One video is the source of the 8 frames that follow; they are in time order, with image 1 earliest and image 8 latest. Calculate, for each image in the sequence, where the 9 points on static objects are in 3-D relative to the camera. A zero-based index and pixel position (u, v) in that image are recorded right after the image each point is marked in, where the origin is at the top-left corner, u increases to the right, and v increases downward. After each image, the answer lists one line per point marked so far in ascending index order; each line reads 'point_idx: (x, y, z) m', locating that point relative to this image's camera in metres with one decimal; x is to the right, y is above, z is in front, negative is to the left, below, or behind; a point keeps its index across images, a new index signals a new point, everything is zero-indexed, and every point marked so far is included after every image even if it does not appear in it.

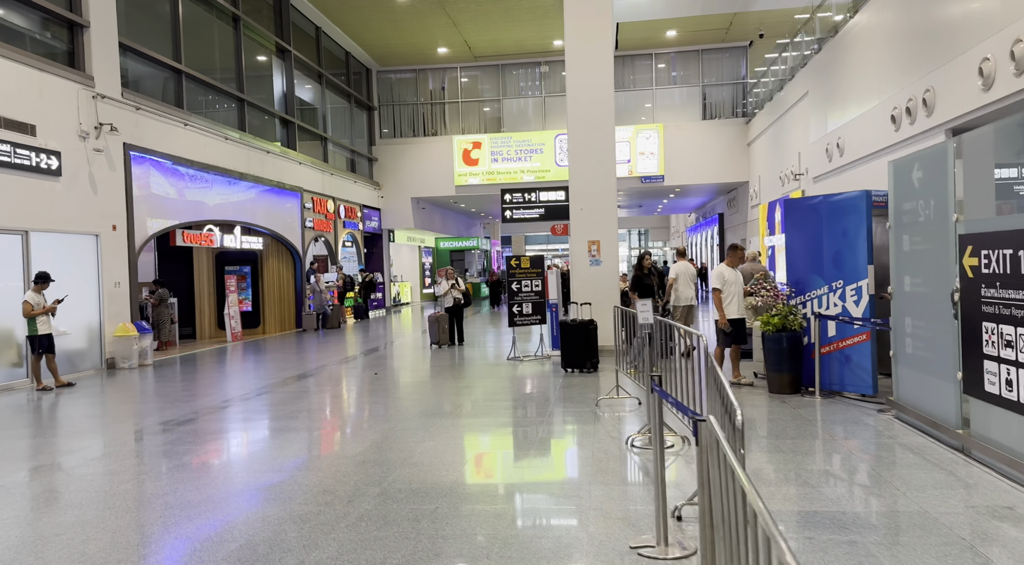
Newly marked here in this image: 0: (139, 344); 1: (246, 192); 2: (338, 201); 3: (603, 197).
0: (-5.8, -1.0, +10.9) m
1: (-5.6, +1.9, +14.8) m
2: (-5.0, +2.3, +19.9) m
3: (+1.2, +1.1, +9.3) m
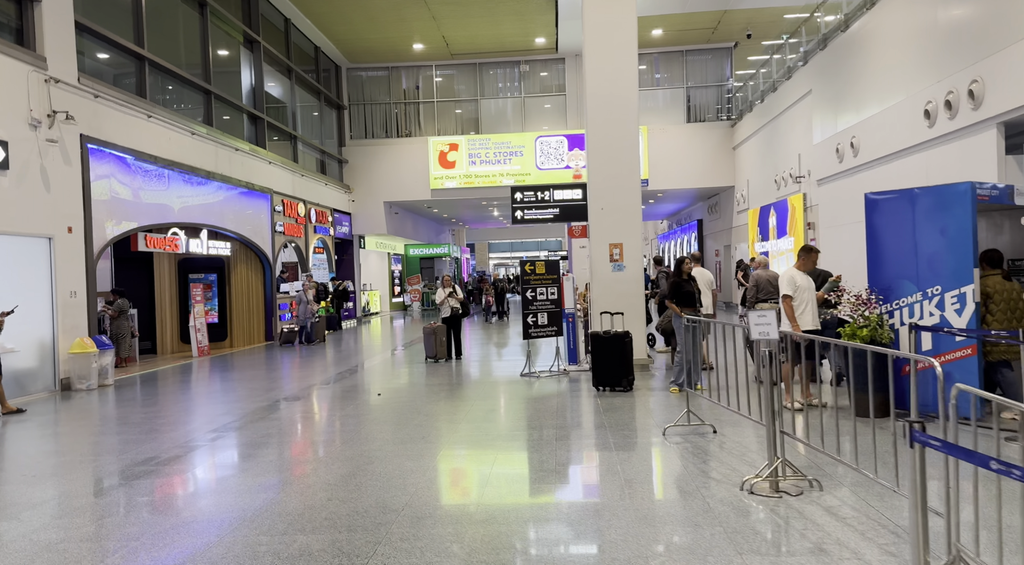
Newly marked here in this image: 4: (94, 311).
0: (-5.7, -1.1, +9.7) m
1: (-5.8, +1.7, +13.6) m
2: (-5.4, +2.1, +18.7) m
3: (+1.4, +1.0, +8.5) m
4: (-6.0, -0.4, +10.1) m
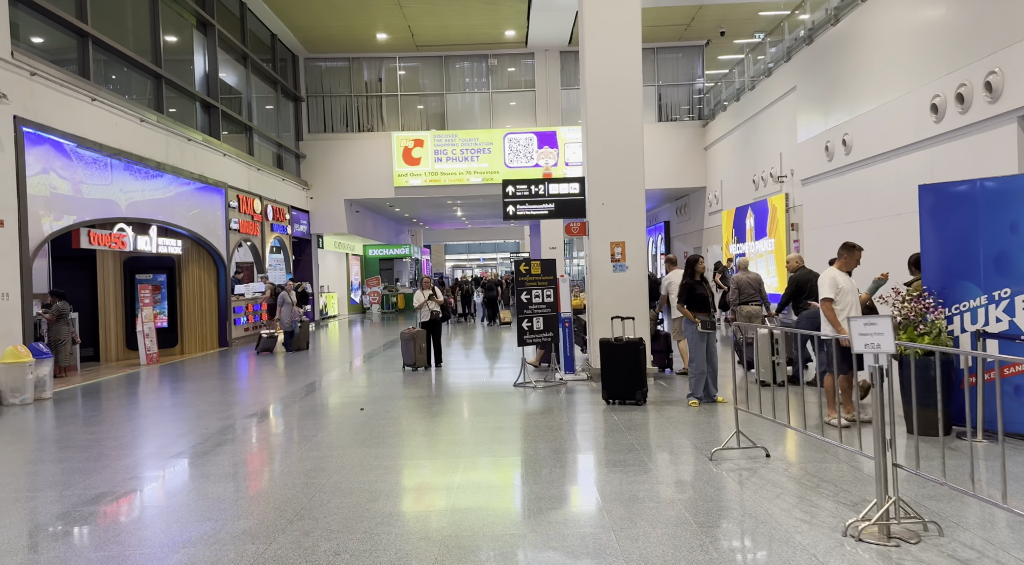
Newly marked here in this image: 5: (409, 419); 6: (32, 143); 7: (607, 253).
0: (-5.8, -1.1, +8.6) m
1: (-6.2, +1.7, +12.5) m
2: (-6.2, +2.1, +17.6) m
3: (+1.3, +1.0, +7.9) m
4: (-6.2, -0.4, +8.9) m
5: (-1.1, -1.4, +7.3) m
6: (-6.2, +1.8, +9.0) m
7: (+1.1, +0.3, +7.9) m
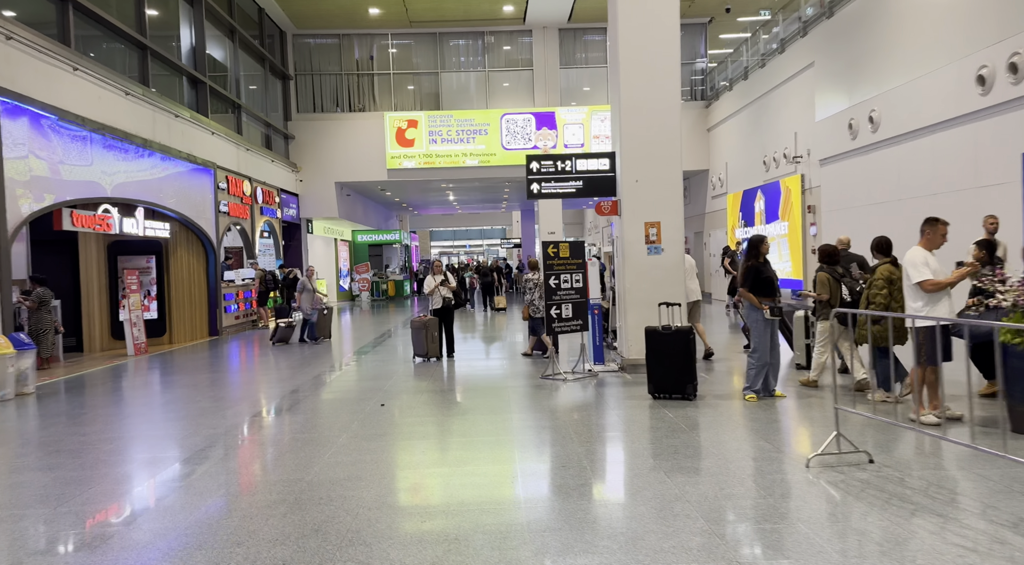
0: (-5.6, -0.9, +7.9) m
1: (-6.0, +2.0, +11.7) m
2: (-6.1, +2.4, +16.8) m
3: (+1.6, +1.2, +7.3) m
4: (-5.9, -0.2, +8.2) m
5: (-0.8, -1.2, +6.7) m
6: (-5.9, +2.0, +8.2) m
7: (+1.4, +0.5, +7.4) m
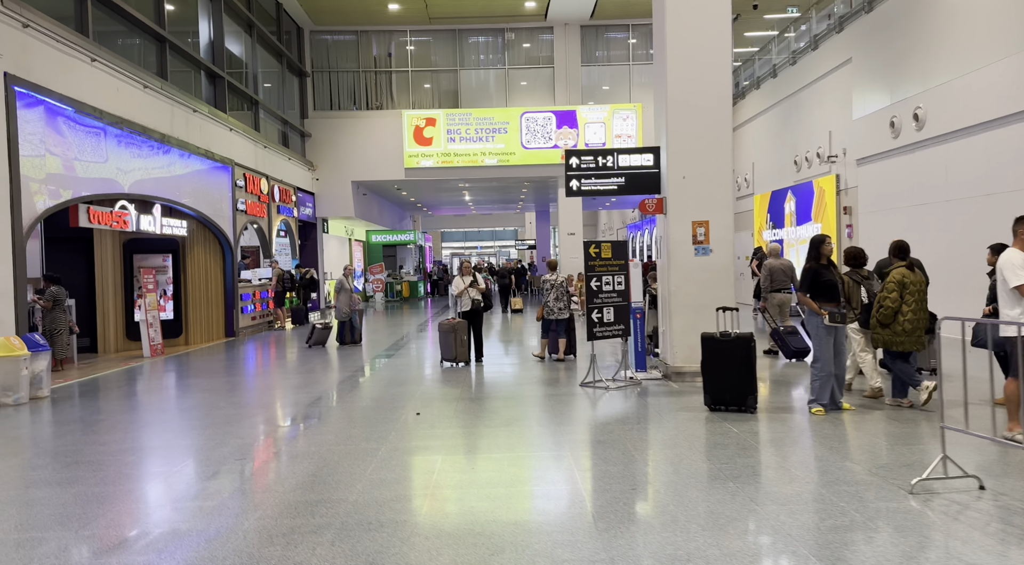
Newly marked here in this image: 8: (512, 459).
0: (-5.2, -0.9, +7.5) m
1: (-5.6, +2.0, +11.4) m
2: (-5.6, +2.4, +16.4) m
3: (+2.0, +1.2, +6.9) m
4: (-5.5, -0.2, +7.9) m
5: (-0.4, -1.2, +6.3) m
6: (-5.5, +2.0, +7.9) m
7: (+1.8, +0.5, +6.9) m
8: (0.0, -1.2, +4.9) m
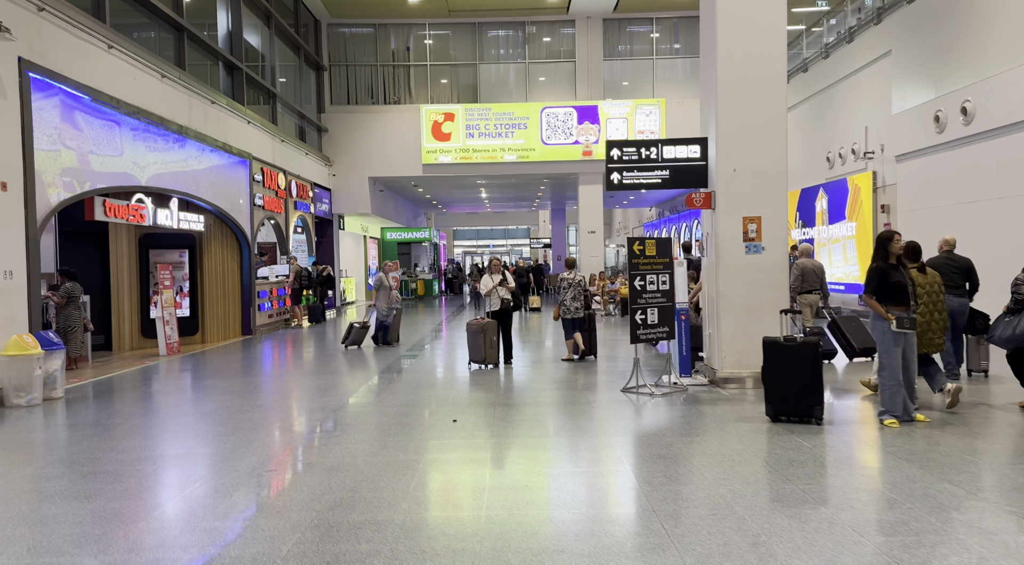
0: (-4.8, -0.9, +7.2) m
1: (-5.1, +2.0, +11.0) m
2: (-5.1, +2.5, +16.1) m
3: (+2.4, +1.2, +6.5) m
4: (-5.1, -0.2, +7.5) m
5: (0.0, -1.2, +5.9) m
6: (-5.1, +2.1, +7.6) m
7: (+2.1, +0.5, +6.5) m
8: (+0.3, -1.2, +4.5) m
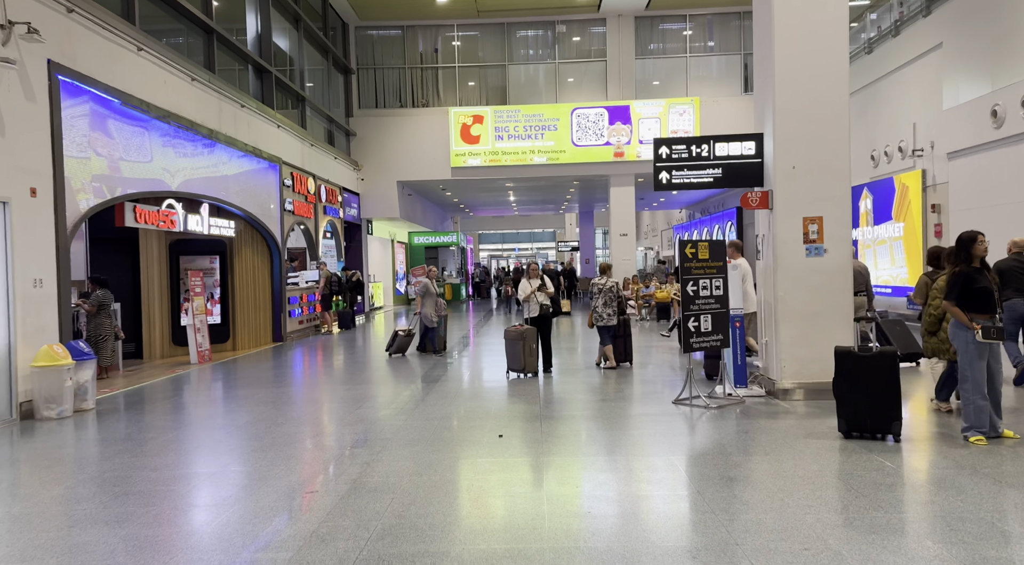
0: (-4.4, -1.0, +7.0) m
1: (-4.6, +1.9, +10.9) m
2: (-4.4, +2.4, +16.0) m
3: (+2.8, +1.1, +6.1) m
4: (-4.7, -0.2, +7.4) m
5: (+0.3, -1.3, +5.5) m
6: (-4.7, +2.0, +7.5) m
7: (+2.5, +0.4, +6.1) m
8: (+0.7, -1.3, +4.1) m
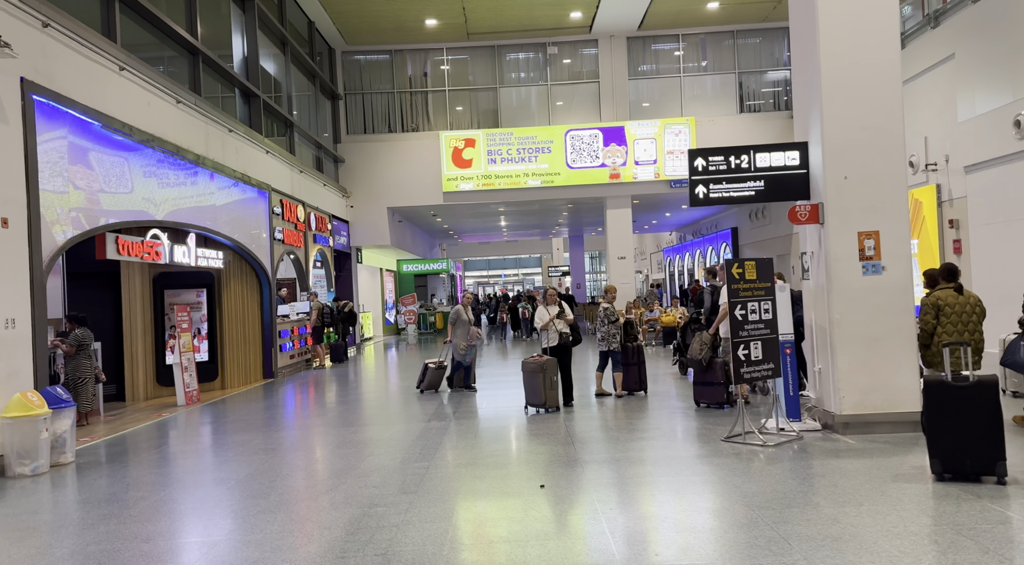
0: (-4.1, -1.3, +6.3) m
1: (-4.5, +1.4, +10.2) m
2: (-4.5, +1.7, +15.3) m
3: (+3.0, +1.0, +5.6) m
4: (-4.5, -0.6, +6.6) m
5: (+0.6, -1.5, +4.9) m
6: (-4.5, +1.6, +6.8) m
7: (+2.7, +0.3, +5.6) m
8: (+1.0, -1.4, +3.5) m
